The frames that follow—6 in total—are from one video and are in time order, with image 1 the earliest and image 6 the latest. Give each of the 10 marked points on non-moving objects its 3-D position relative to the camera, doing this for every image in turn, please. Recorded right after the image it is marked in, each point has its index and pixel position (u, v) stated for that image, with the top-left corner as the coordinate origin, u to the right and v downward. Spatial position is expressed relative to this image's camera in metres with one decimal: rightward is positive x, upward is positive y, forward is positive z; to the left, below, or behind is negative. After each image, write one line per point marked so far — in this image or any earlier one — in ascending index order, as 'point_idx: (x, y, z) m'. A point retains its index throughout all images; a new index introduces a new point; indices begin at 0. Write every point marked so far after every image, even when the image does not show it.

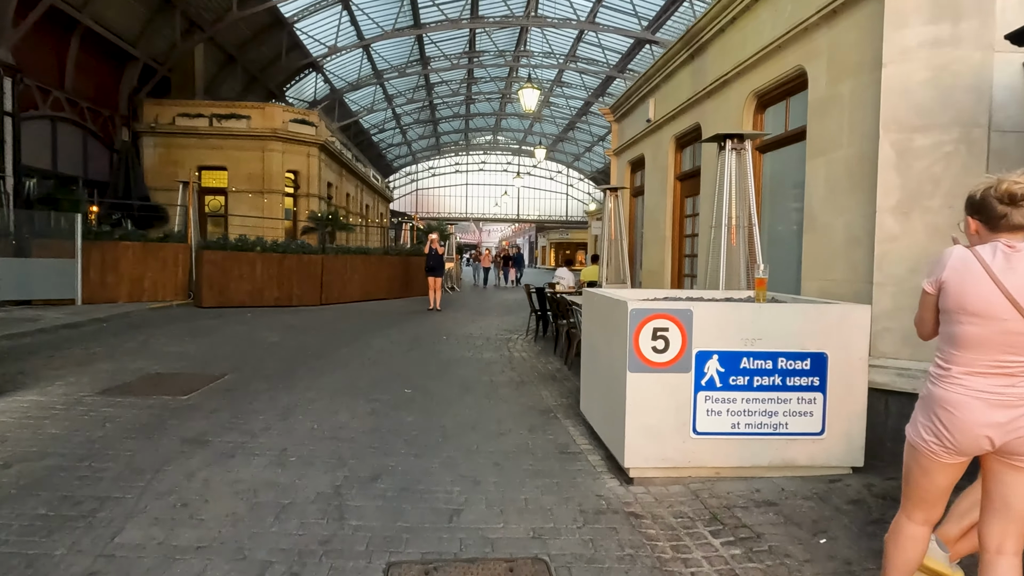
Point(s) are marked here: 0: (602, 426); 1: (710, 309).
0: (+0.6, -1.0, +4.6) m
1: (+1.2, -0.1, +4.1) m
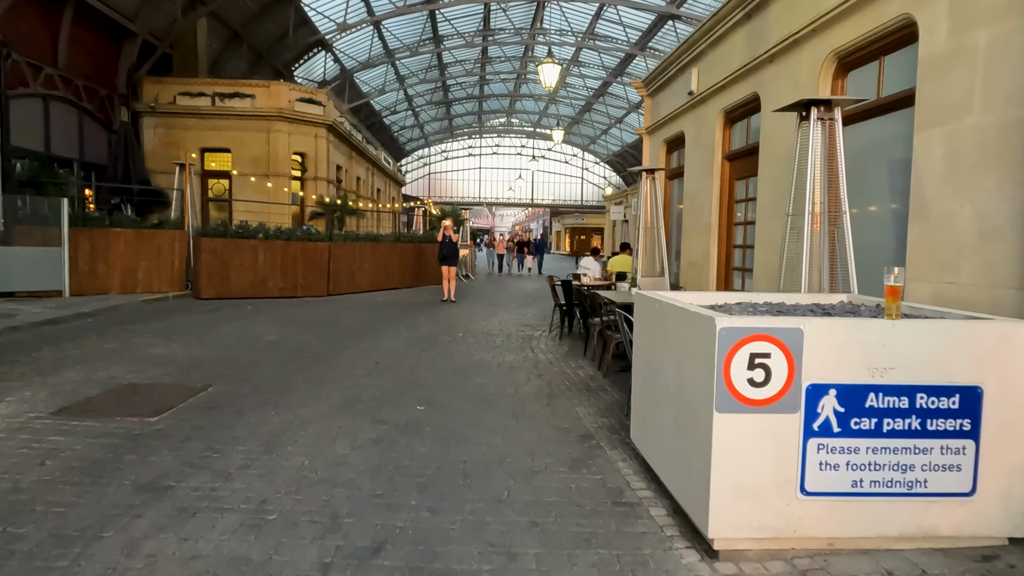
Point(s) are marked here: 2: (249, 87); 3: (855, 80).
0: (+0.9, -1.0, +3.6) m
1: (+1.4, -0.2, +3.0) m
2: (-7.7, +5.9, +19.4) m
3: (+2.9, +1.8, +5.6) m
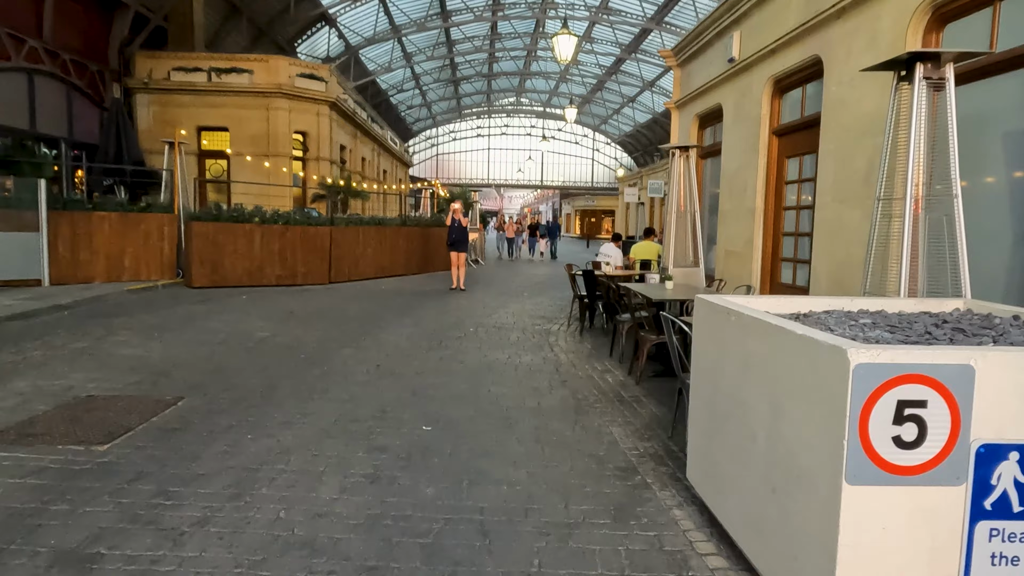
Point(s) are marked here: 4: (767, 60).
0: (+1.0, -1.0, +2.7) m
1: (+1.6, -0.3, +2.1) m
2: (-7.4, +6.3, +18.4) m
3: (+3.1, +1.8, +4.6) m
4: (+2.8, +2.5, +7.2) m
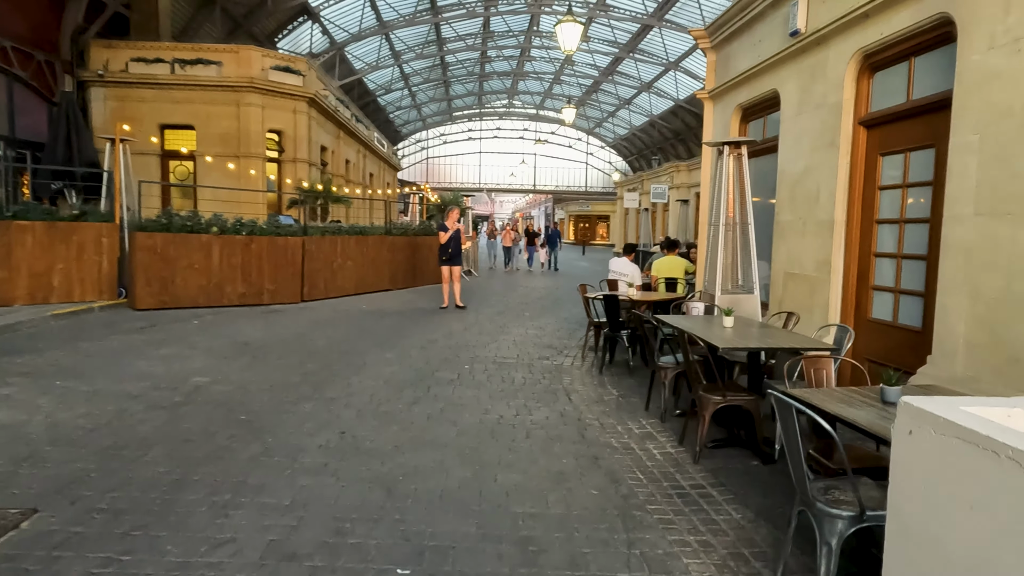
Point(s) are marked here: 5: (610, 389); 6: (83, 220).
0: (+1.2, -1.3, +1.0) m
1: (+1.7, -0.5, +0.4) m
2: (-7.5, +5.9, +16.6) m
3: (+3.2, +1.5, +3.0) m
4: (+2.8, +2.2, +5.5) m
5: (+1.0, -1.0, +6.7) m
6: (-6.5, +1.0, +10.0) m
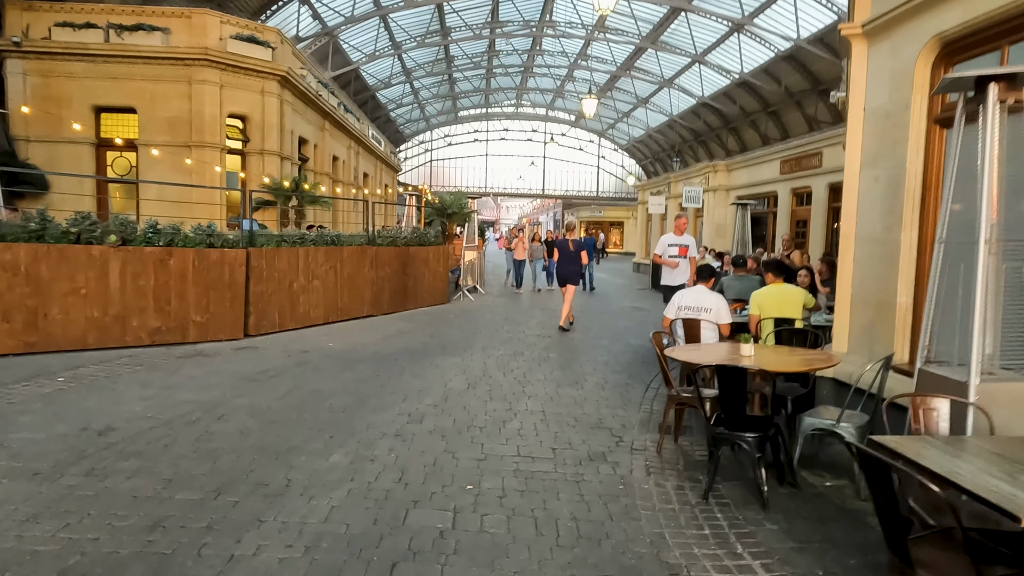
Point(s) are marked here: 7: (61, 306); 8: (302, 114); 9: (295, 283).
0: (+1.3, -1.7, -2.3) m
1: (+1.9, -0.9, -2.9) m
2: (-7.1, +5.5, +13.5) m
3: (+3.4, +1.1, -0.3) m
4: (+3.1, +1.8, +2.3) m
5: (+1.2, -1.4, +3.4) m
6: (-6.2, +0.7, +6.8) m
7: (-5.0, -0.2, +7.4) m
8: (-5.4, +4.5, +17.0) m
9: (-3.2, +0.1, +9.7) m
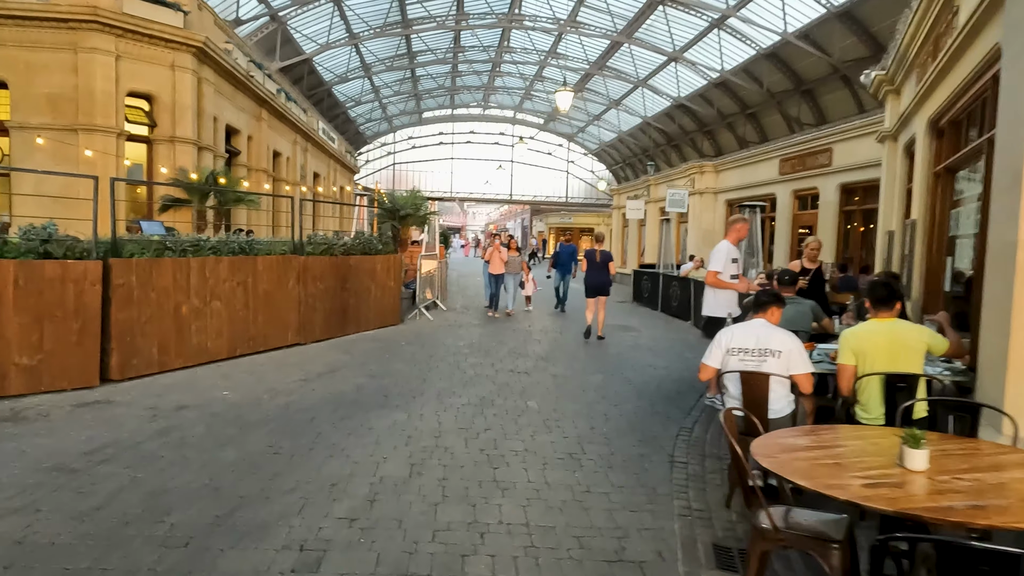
0: (+1.6, -1.8, -4.6) m
1: (+2.2, -1.0, -5.1) m
2: (-7.7, +5.2, +10.8) m
3: (+3.6, +0.9, -2.4) m
4: (+3.1, +1.6, +0.1) m
5: (+1.2, -1.6, +1.1) m
6: (-6.4, +0.4, +4.1) m
7: (-5.3, -0.4, +4.7) m
8: (-6.2, +4.1, +14.4) m
9: (-3.5, -0.2, +7.2) m
